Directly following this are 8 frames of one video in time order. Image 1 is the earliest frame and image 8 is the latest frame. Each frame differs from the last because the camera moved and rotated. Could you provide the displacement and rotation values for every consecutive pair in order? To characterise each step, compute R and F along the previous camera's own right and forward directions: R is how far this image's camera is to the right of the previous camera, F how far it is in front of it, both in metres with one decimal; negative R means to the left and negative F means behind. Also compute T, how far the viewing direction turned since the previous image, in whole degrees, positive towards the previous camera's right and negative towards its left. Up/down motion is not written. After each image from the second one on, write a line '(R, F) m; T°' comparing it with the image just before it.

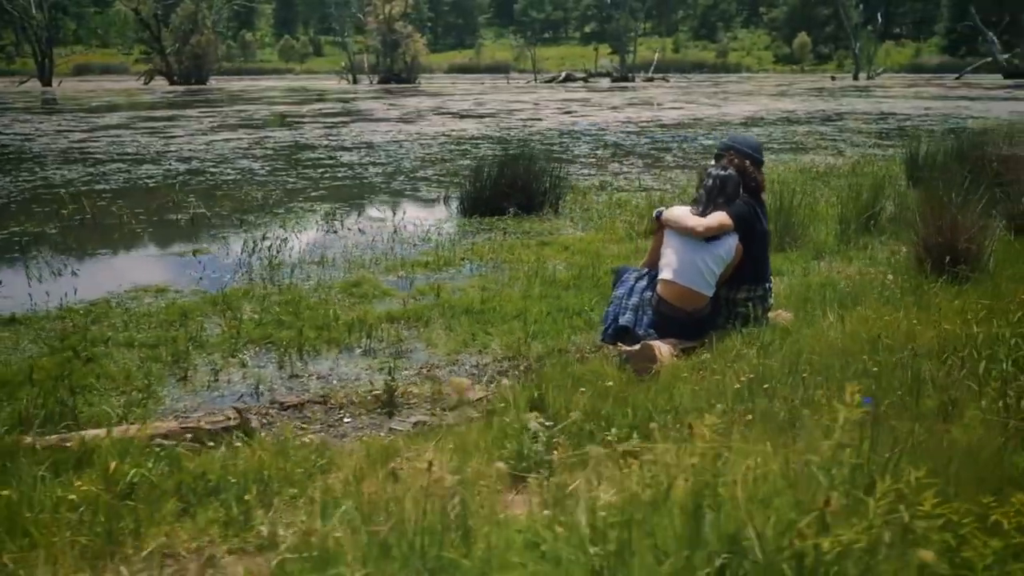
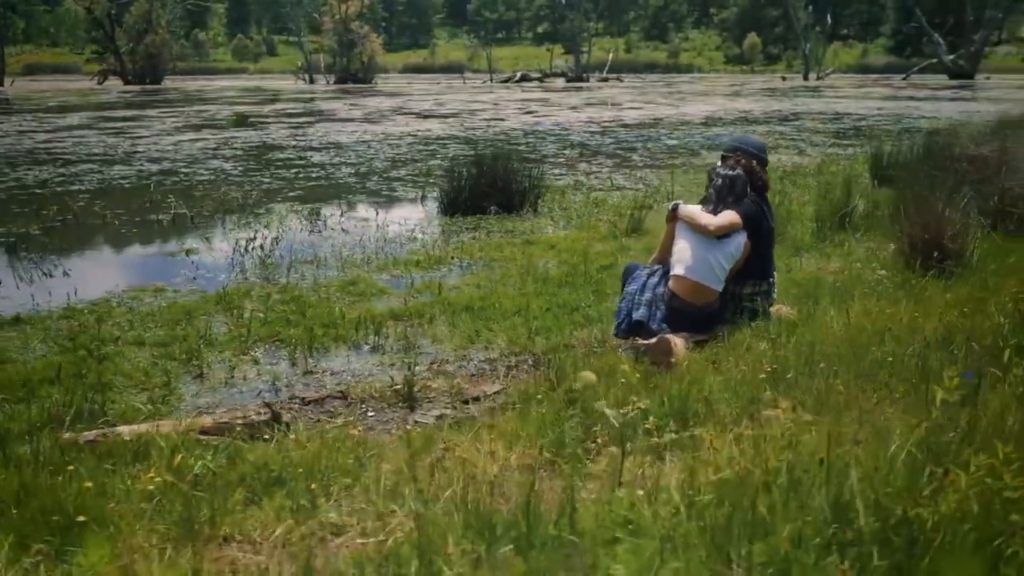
(-0.3, -0.1) m; +3°
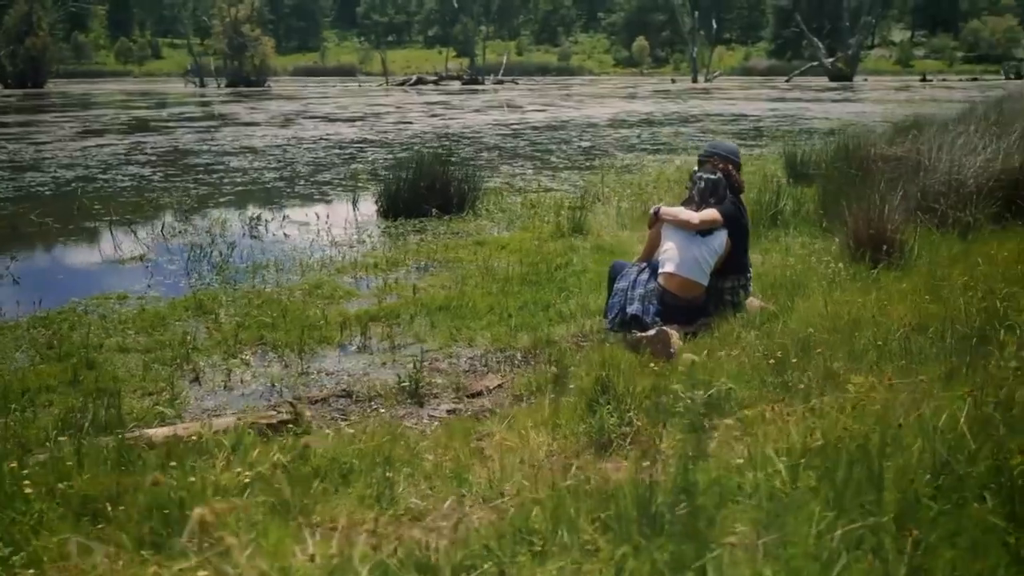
(-0.5, -0.2) m; +6°
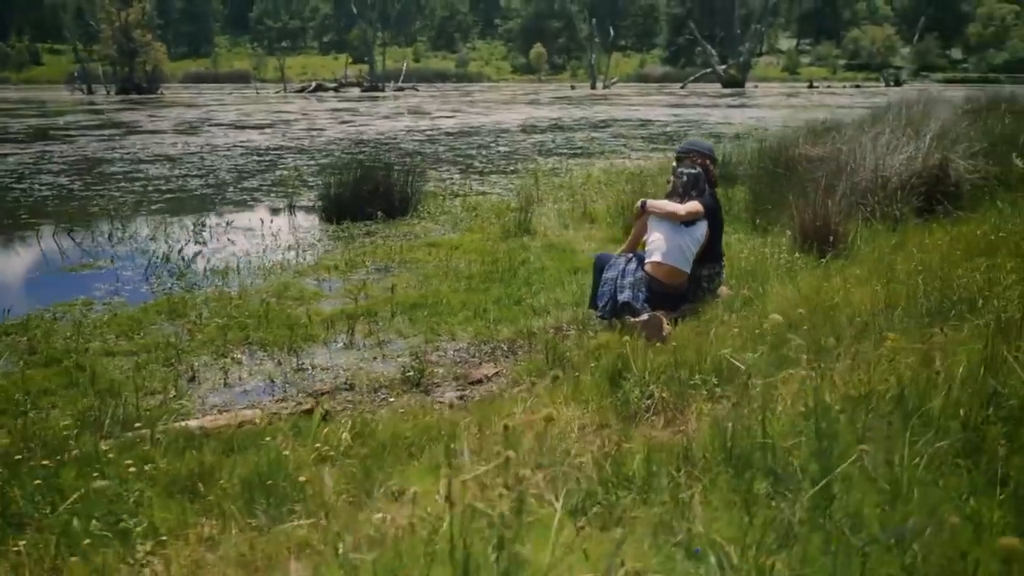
(-0.5, -0.3) m; +6°
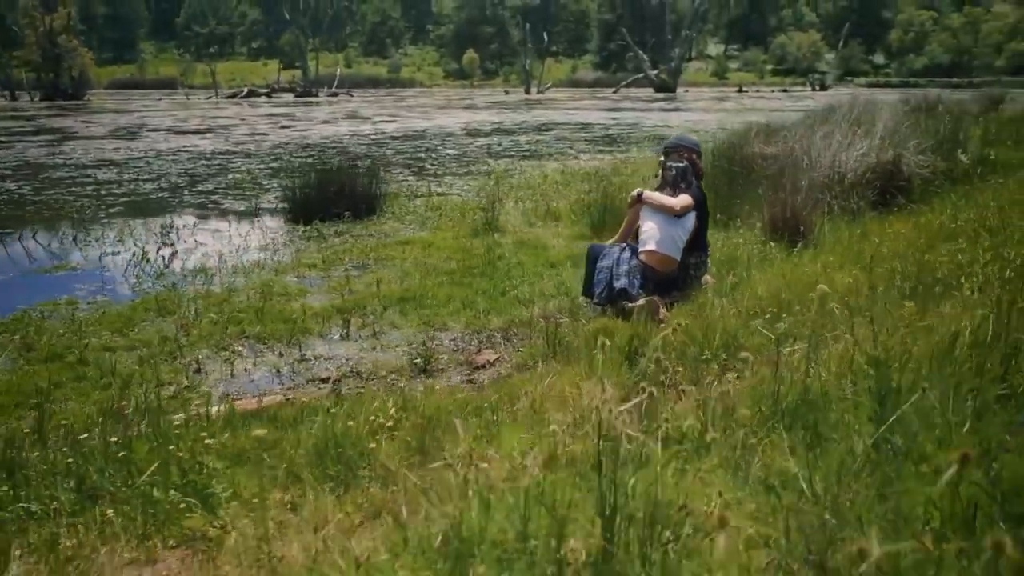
(-0.4, -0.2) m; +4°
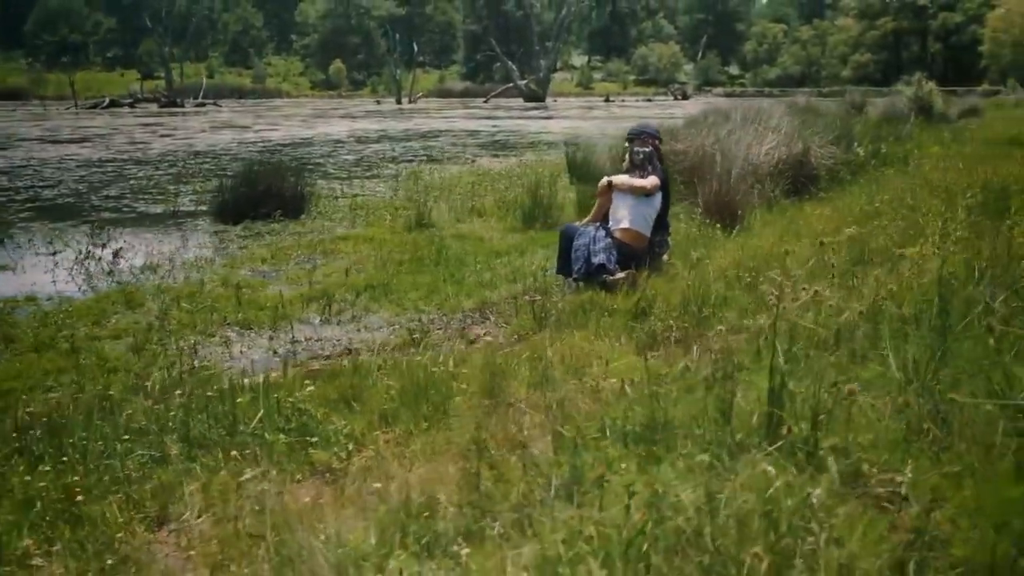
(-0.7, -0.3) m; +7°
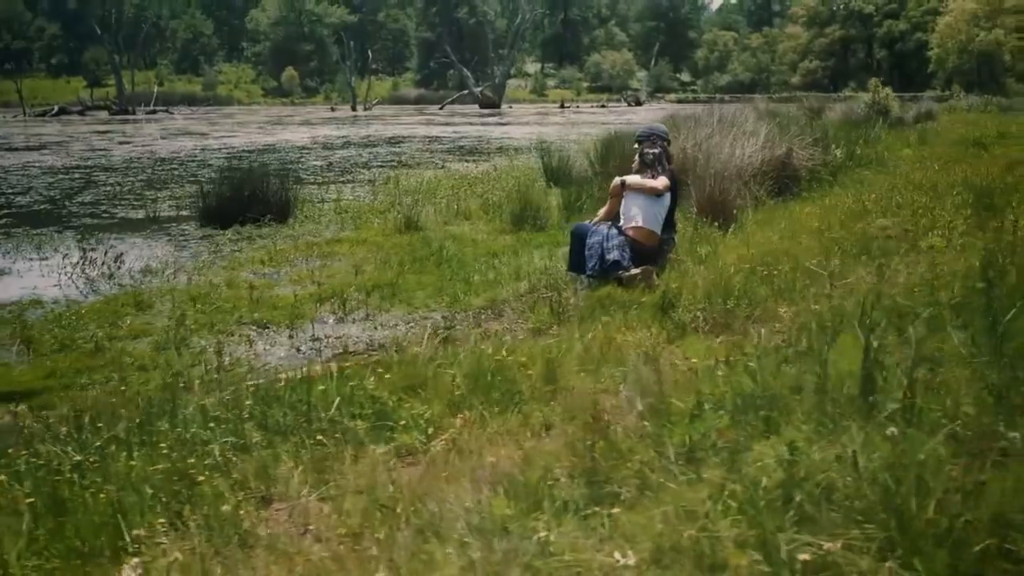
(-0.4, -0.1) m; +2°
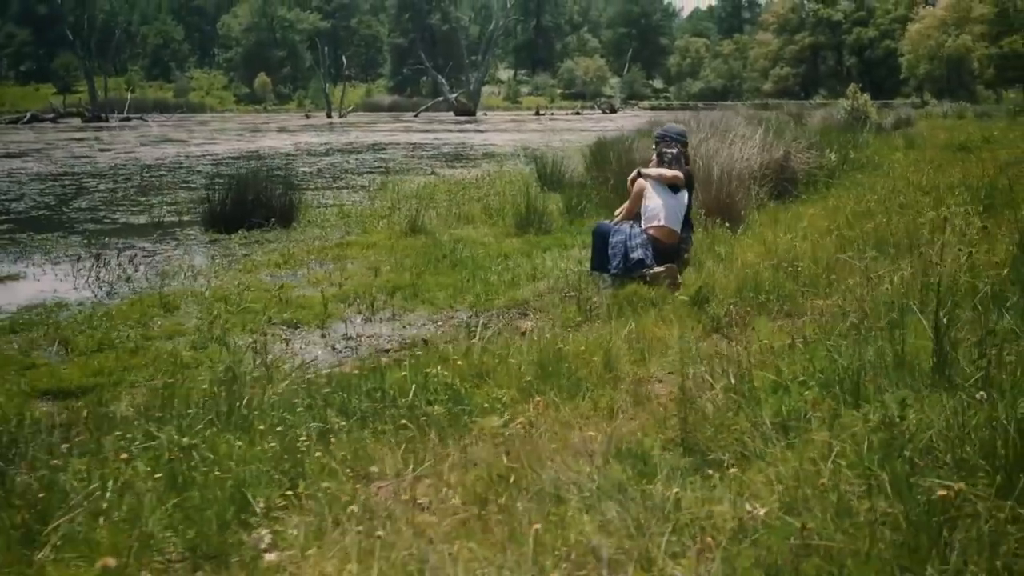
(-0.3, -0.2) m; +1°
